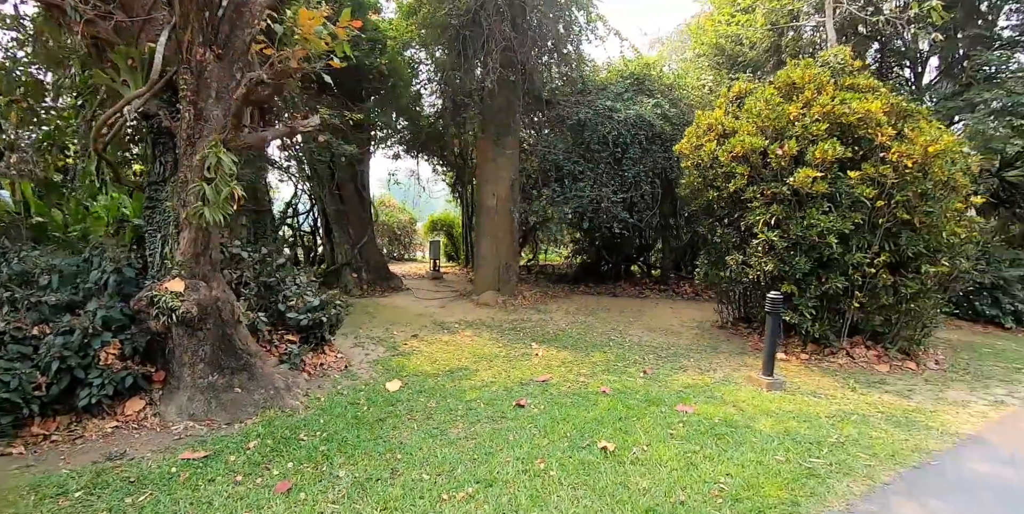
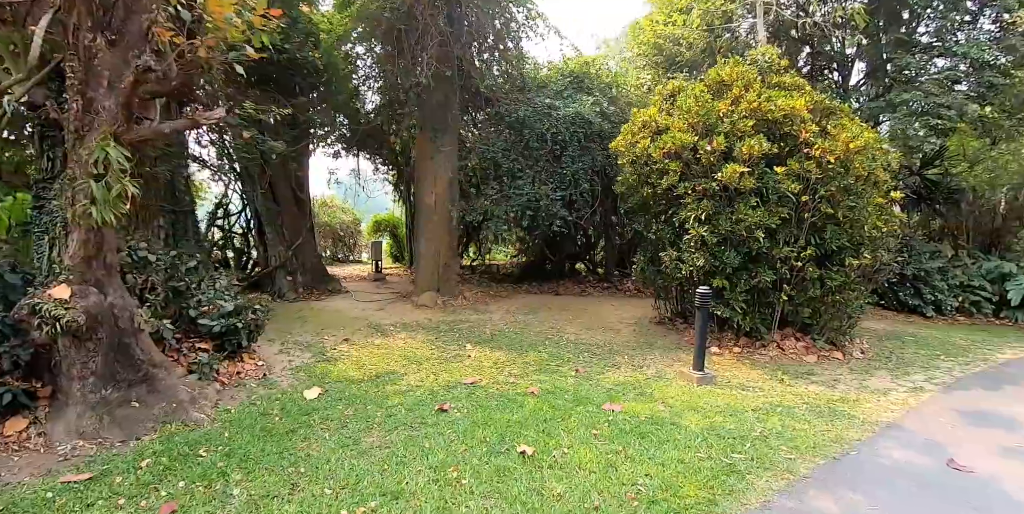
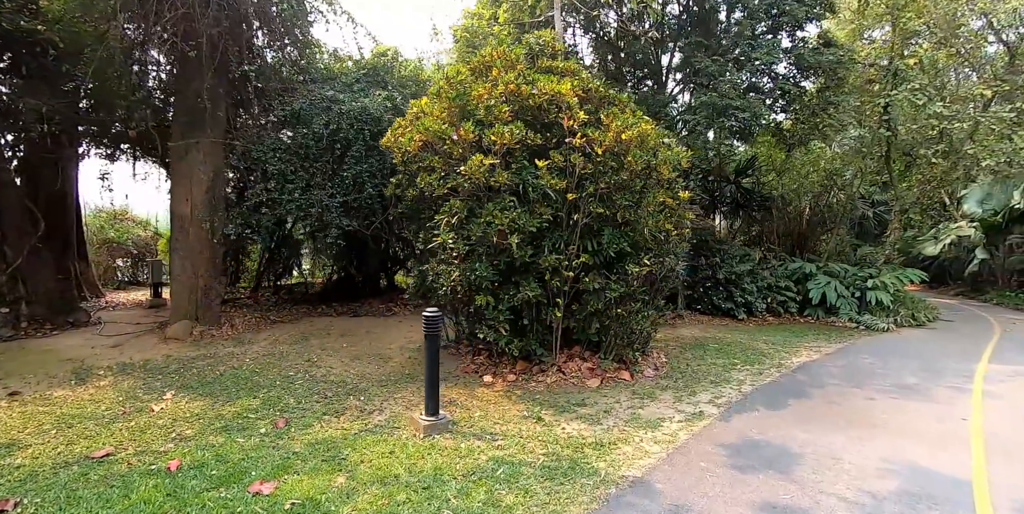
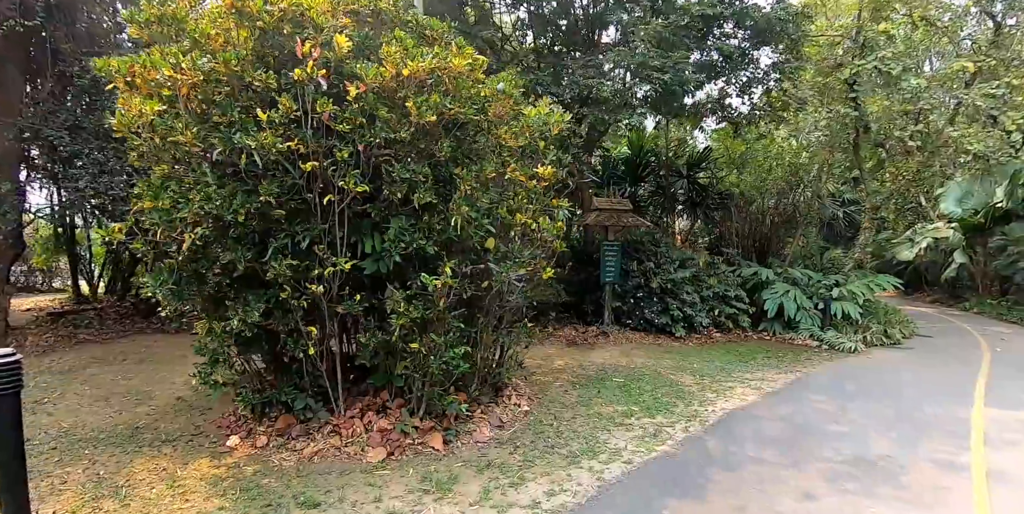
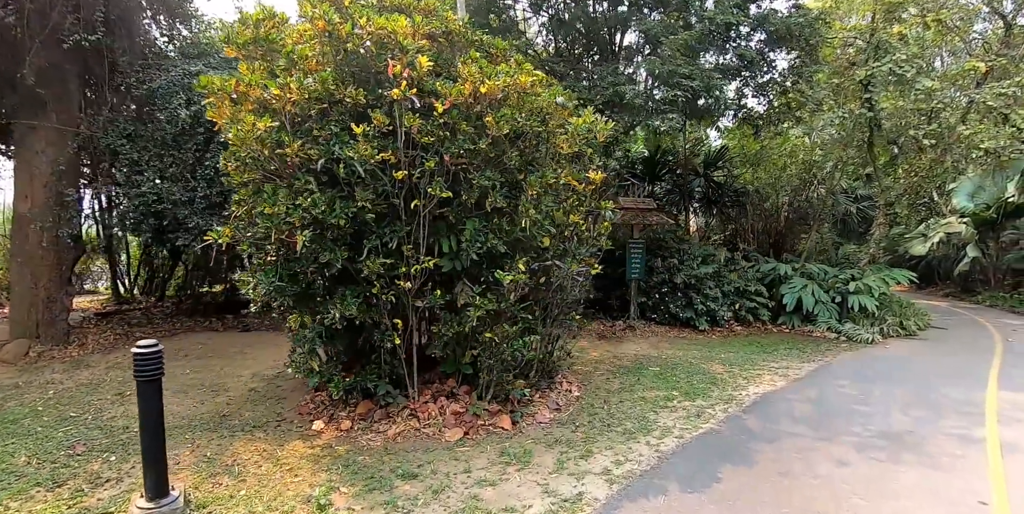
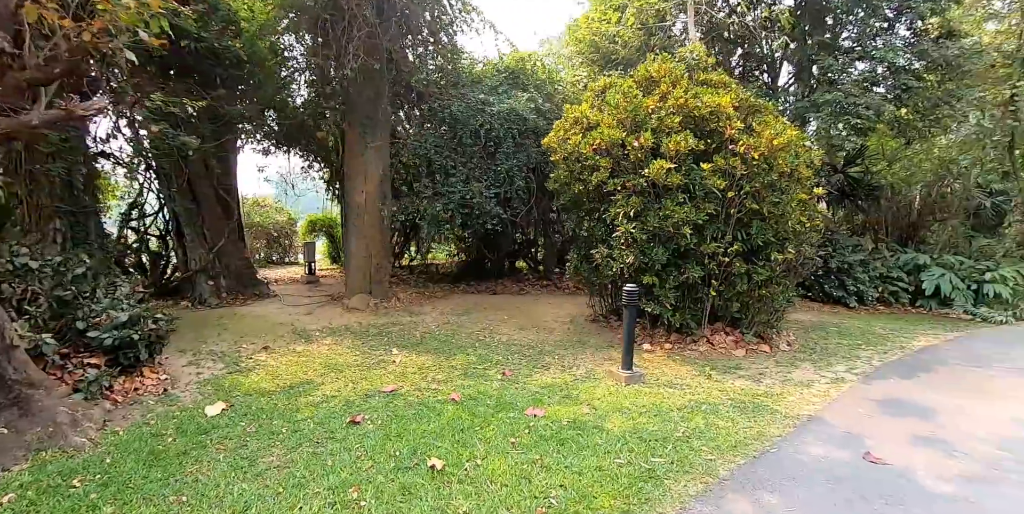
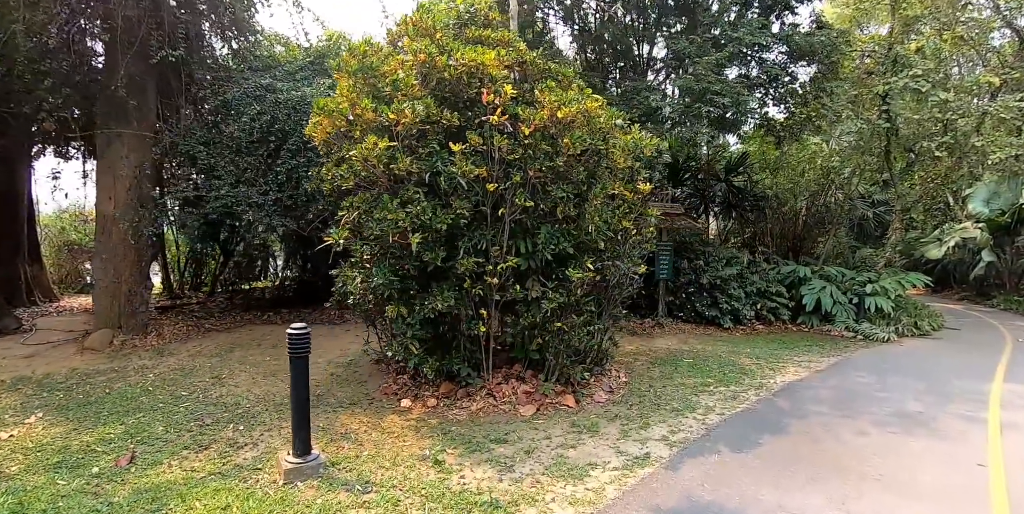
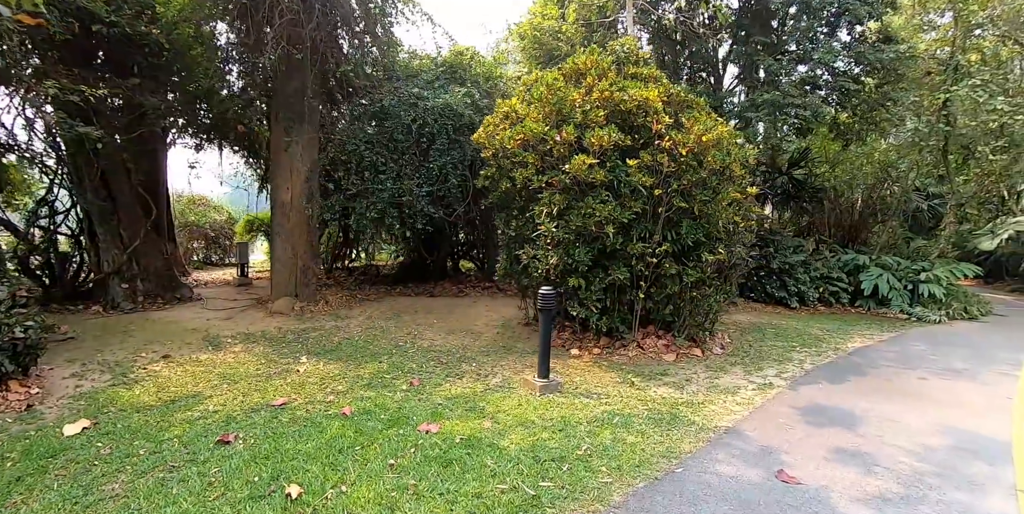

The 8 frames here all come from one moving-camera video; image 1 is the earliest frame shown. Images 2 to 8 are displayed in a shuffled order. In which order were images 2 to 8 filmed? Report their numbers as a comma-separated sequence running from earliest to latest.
2, 6, 8, 3, 7, 5, 4
